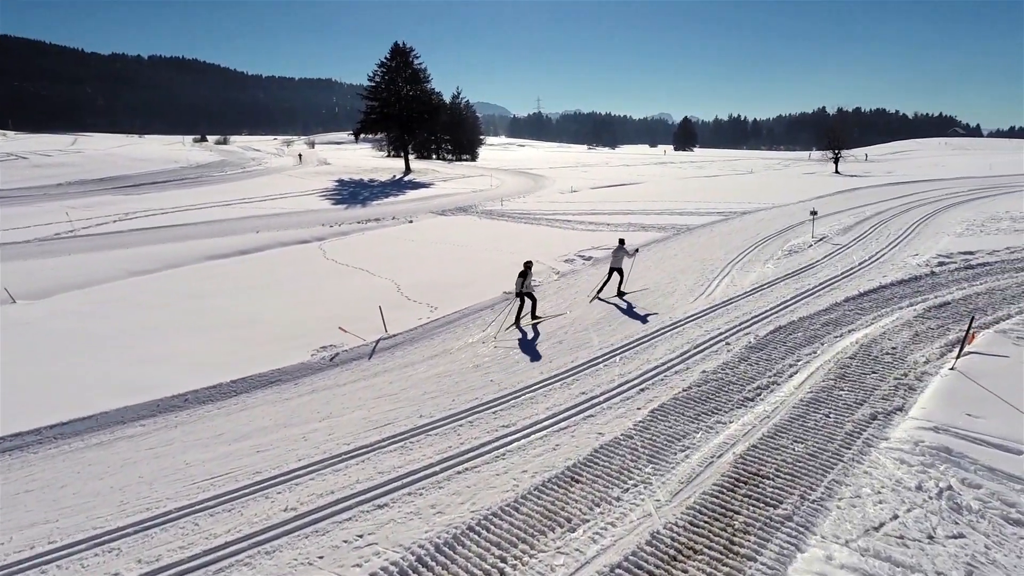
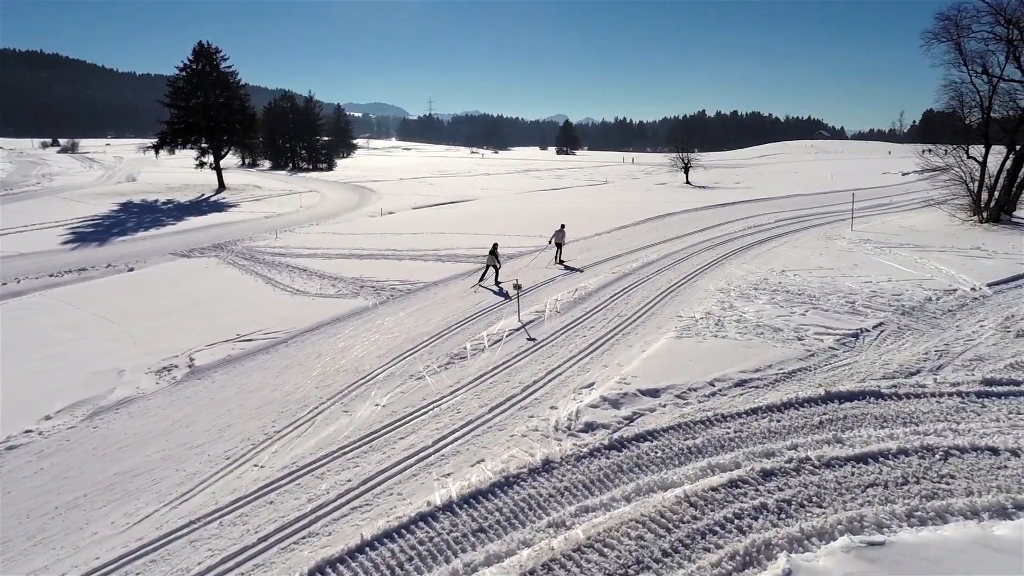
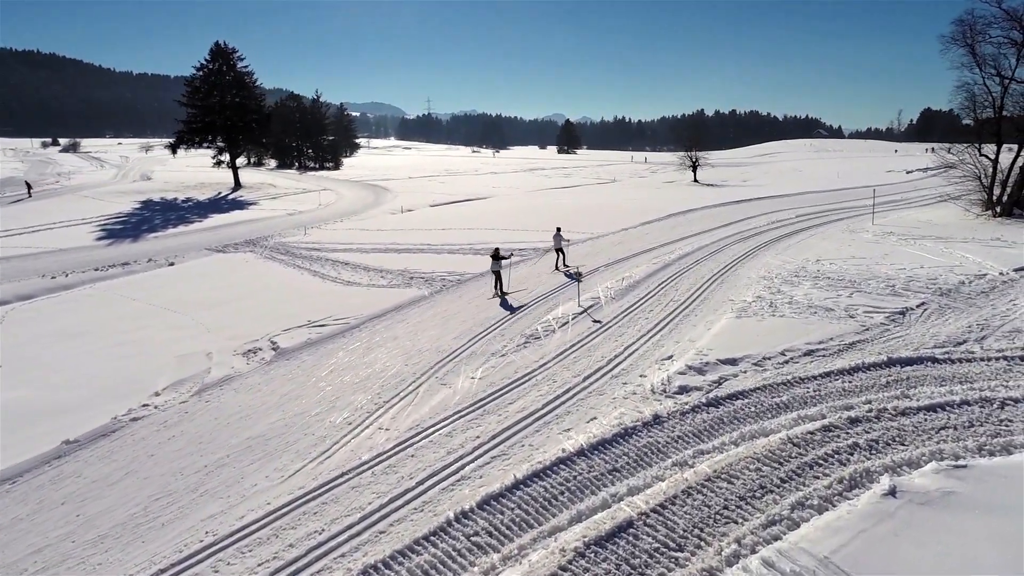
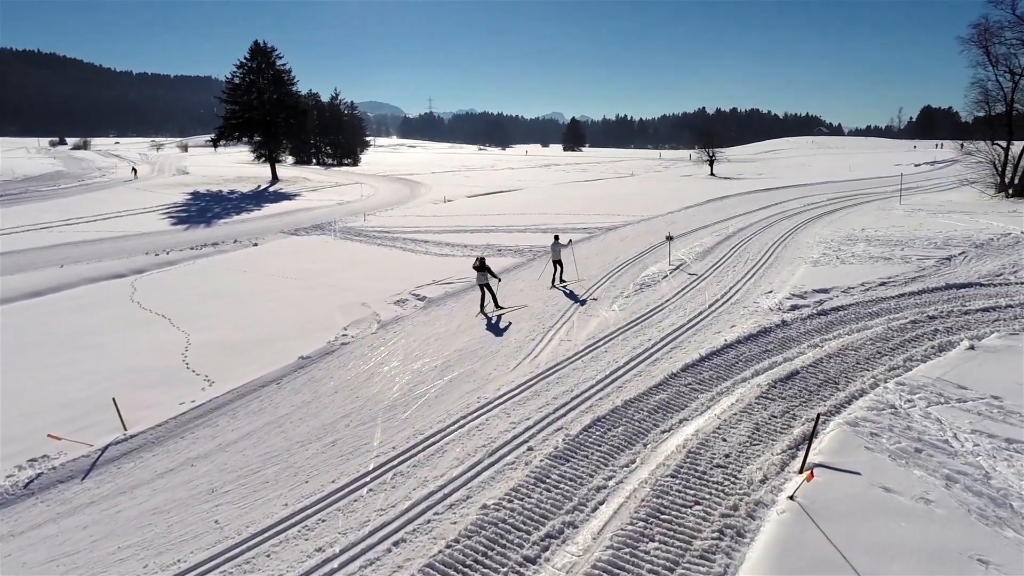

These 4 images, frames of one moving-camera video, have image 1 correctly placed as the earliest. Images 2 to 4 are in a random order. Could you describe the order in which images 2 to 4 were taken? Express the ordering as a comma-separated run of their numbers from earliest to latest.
4, 3, 2
